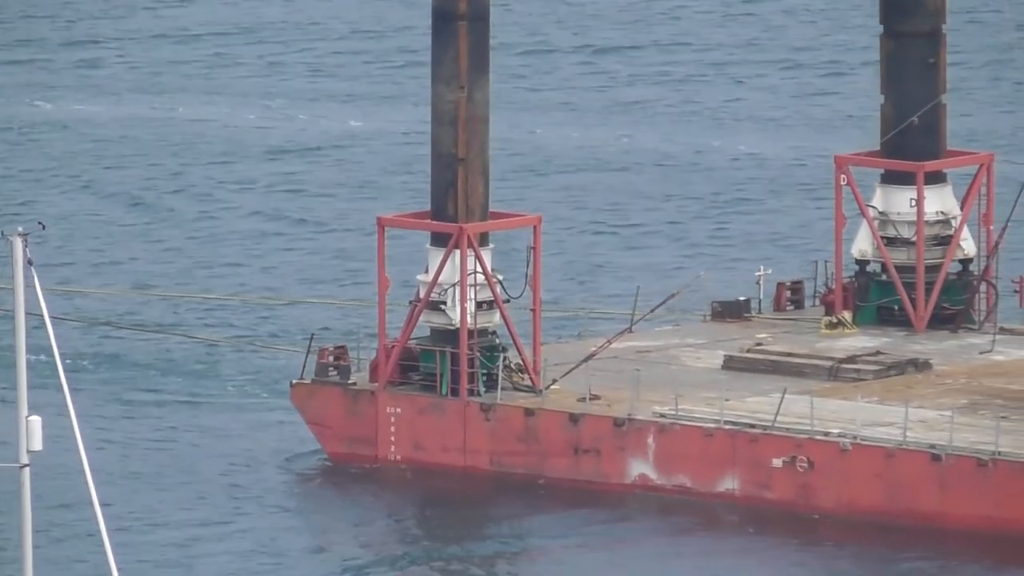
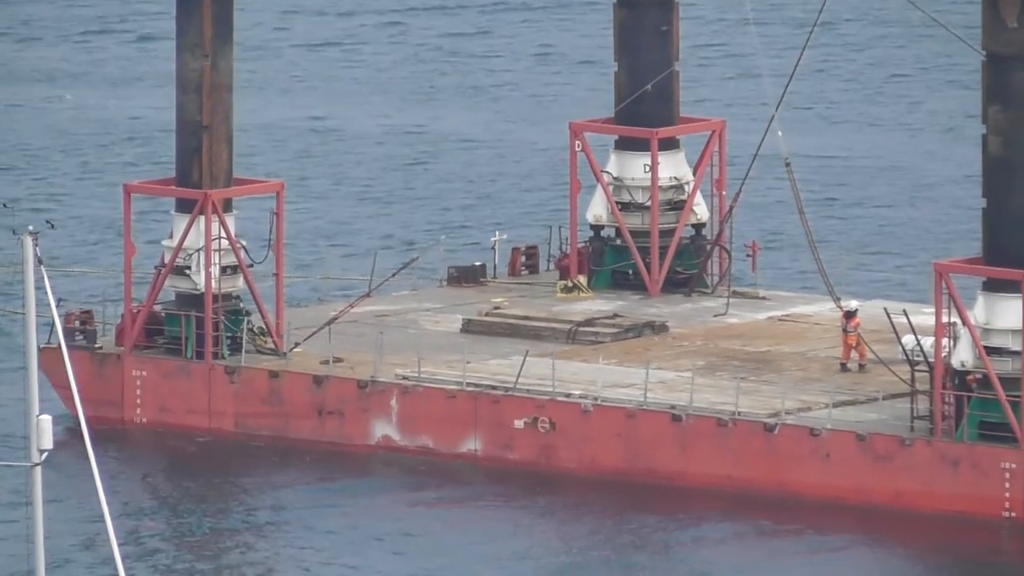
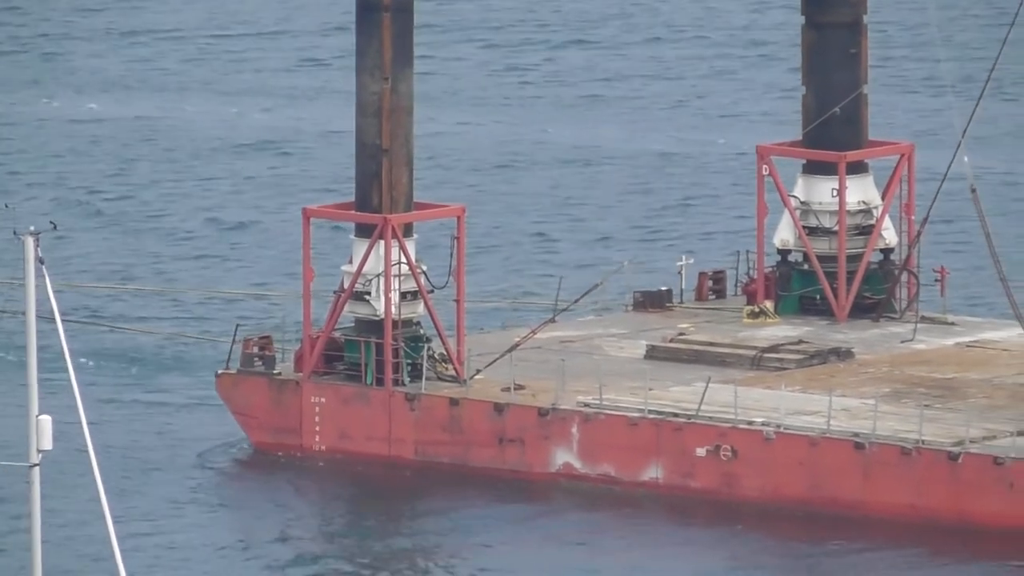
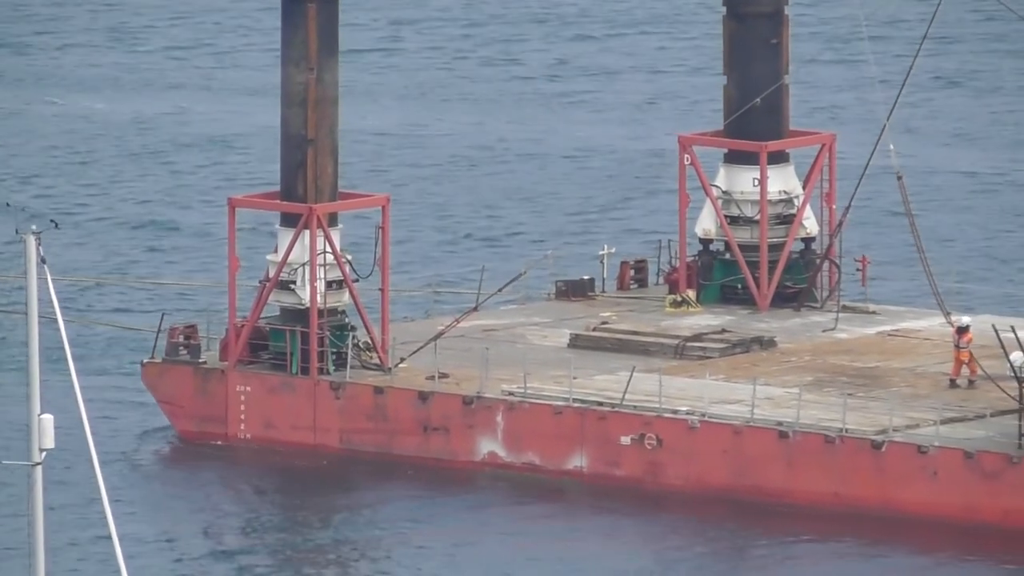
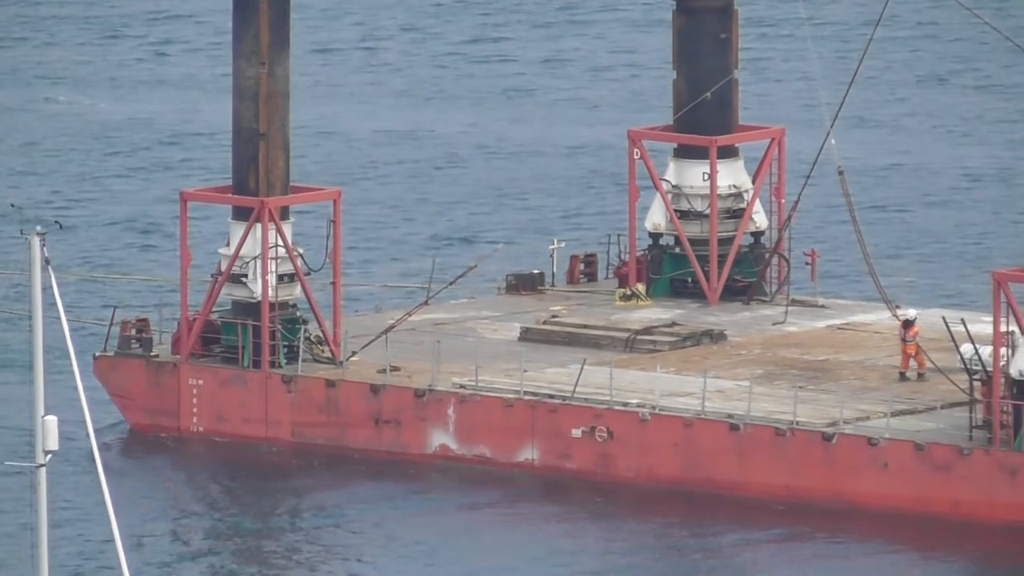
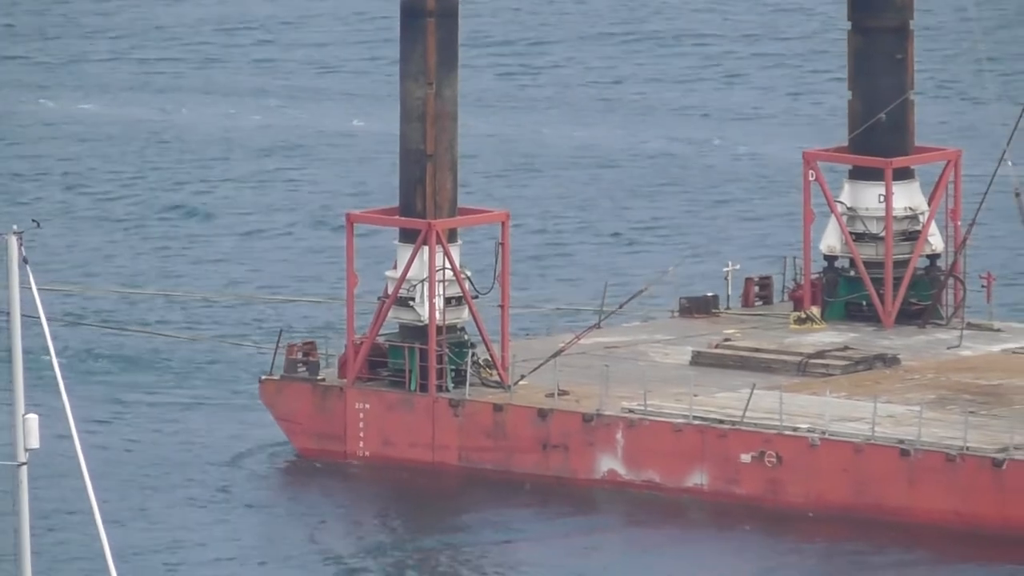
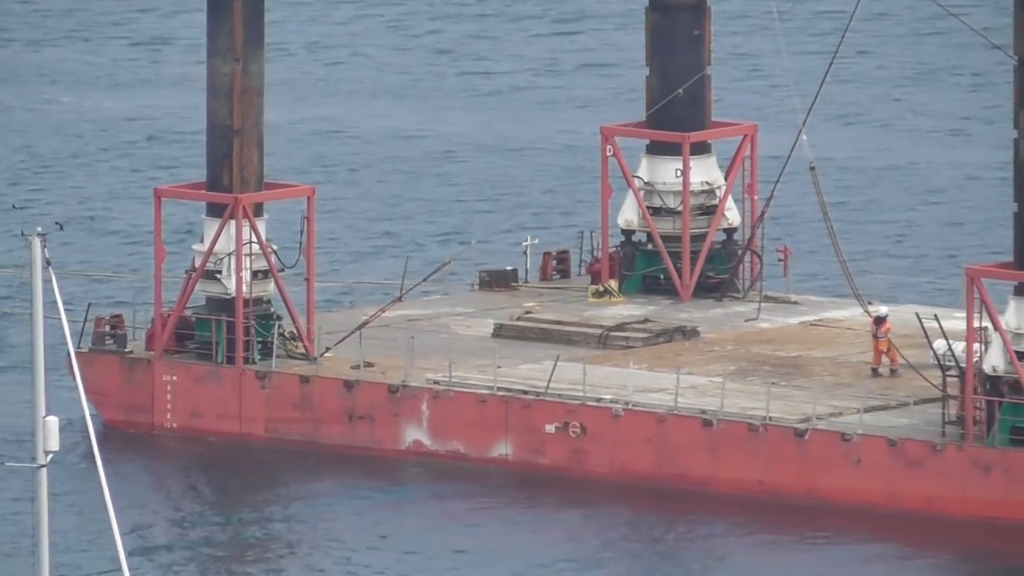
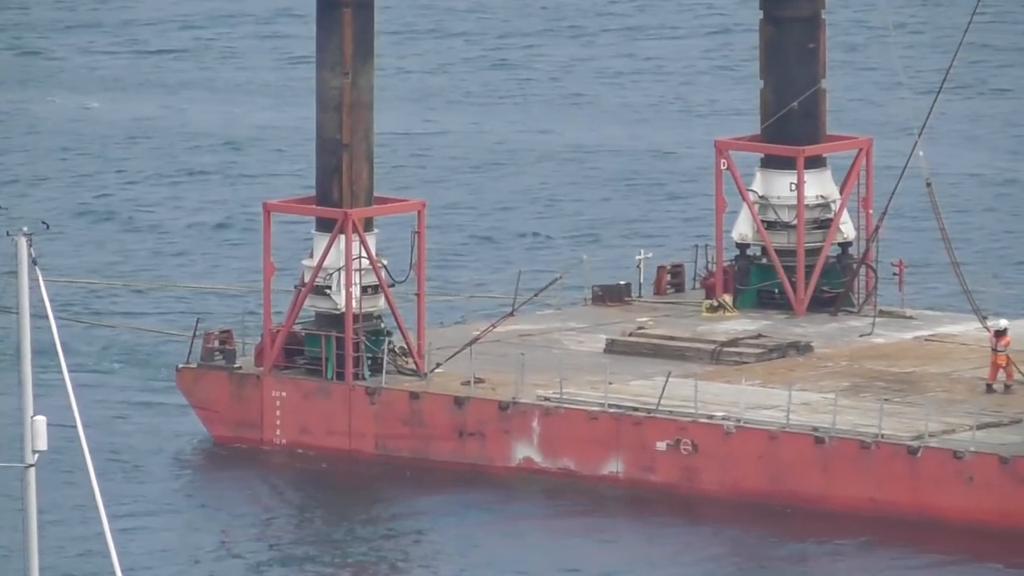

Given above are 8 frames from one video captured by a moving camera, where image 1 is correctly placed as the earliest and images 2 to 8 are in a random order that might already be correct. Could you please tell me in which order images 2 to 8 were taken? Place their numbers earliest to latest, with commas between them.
6, 3, 8, 4, 5, 7, 2
